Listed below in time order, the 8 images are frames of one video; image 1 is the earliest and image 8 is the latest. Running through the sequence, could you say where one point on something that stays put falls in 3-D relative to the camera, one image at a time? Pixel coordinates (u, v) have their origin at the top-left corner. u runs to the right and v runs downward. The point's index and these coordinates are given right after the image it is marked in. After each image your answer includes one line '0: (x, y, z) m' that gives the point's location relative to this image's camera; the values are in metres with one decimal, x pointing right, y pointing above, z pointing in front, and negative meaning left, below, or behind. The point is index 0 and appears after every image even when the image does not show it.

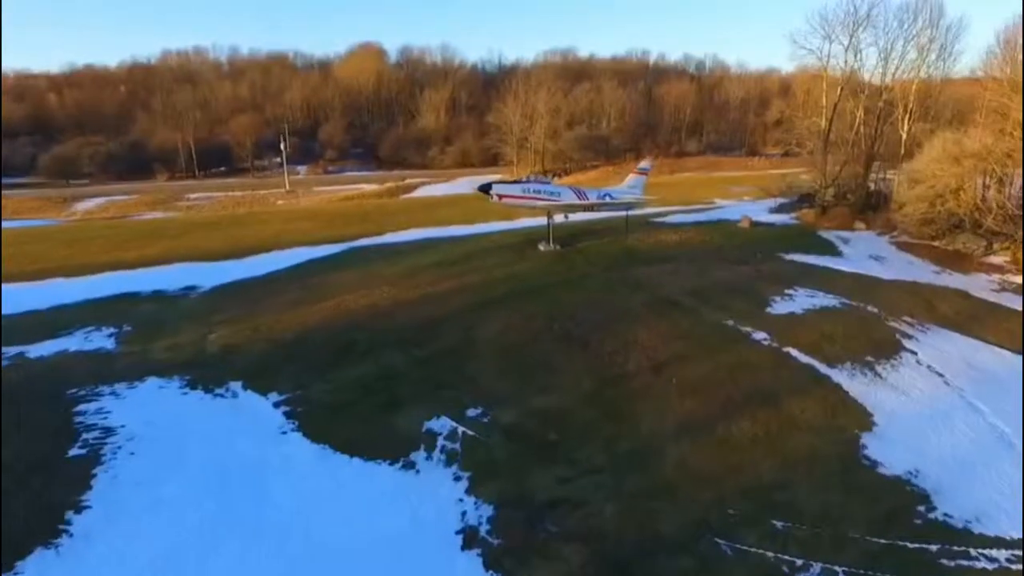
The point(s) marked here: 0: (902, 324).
0: (+11.4, -1.1, +17.8) m
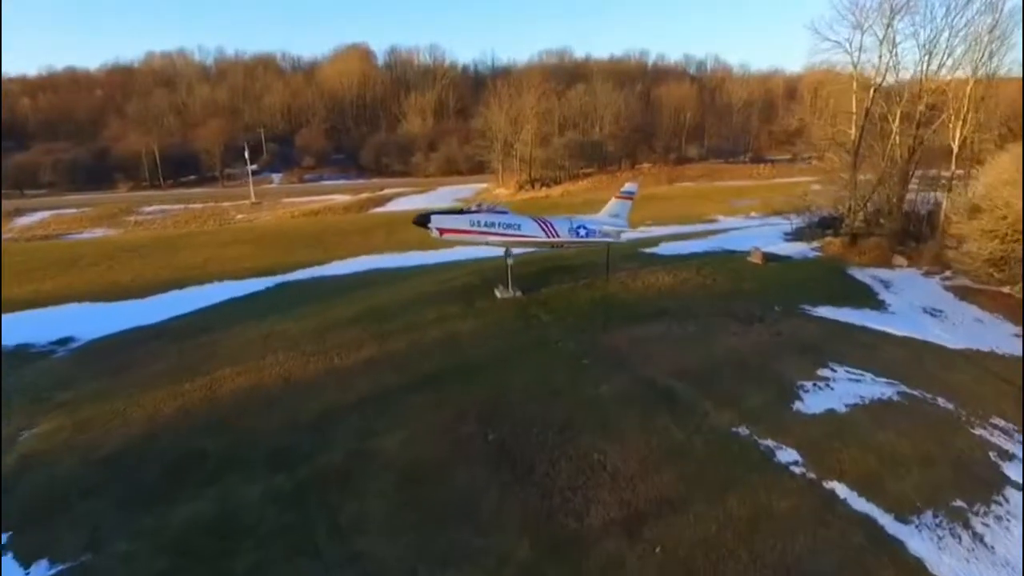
0: (+9.6, -2.9, +12.2) m
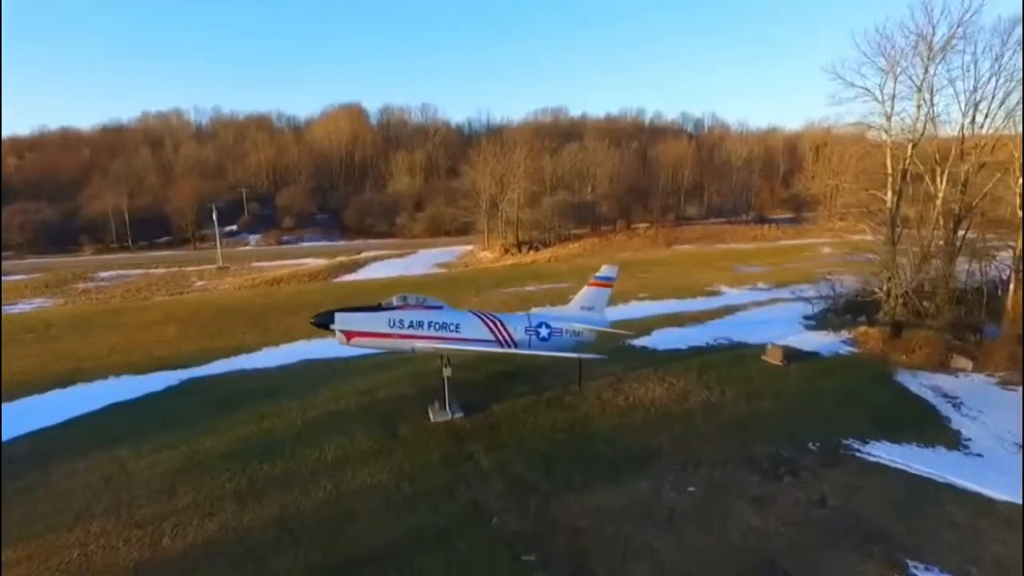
0: (+8.1, -5.1, +6.8) m
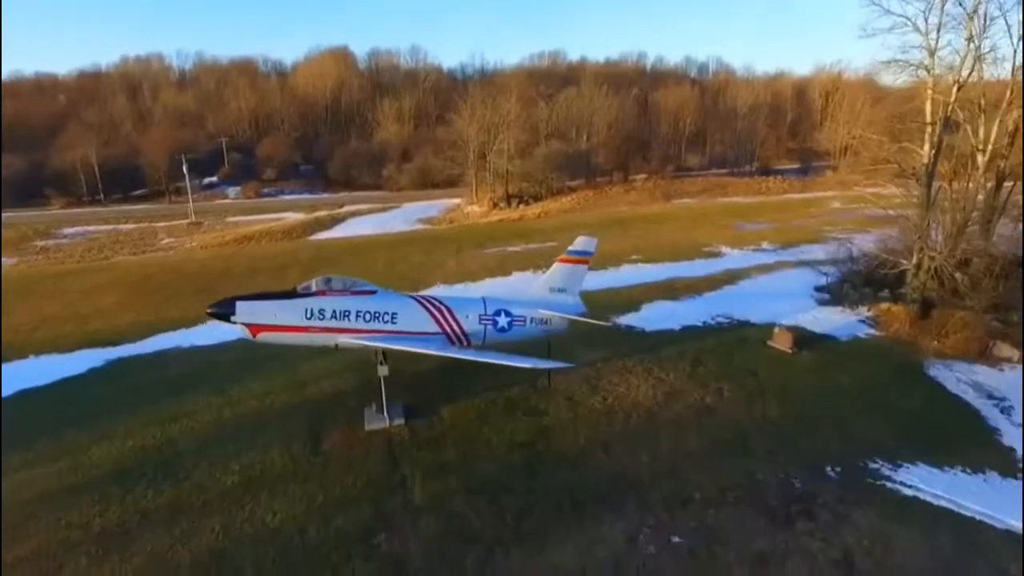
0: (+7.1, -5.3, +4.4) m
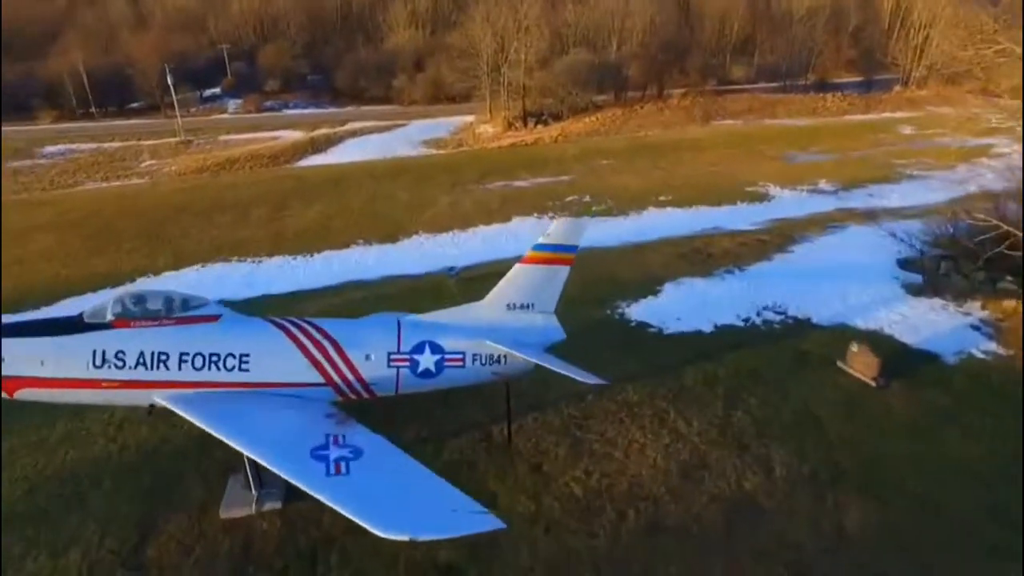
0: (+5.8, -6.7, +0.3) m
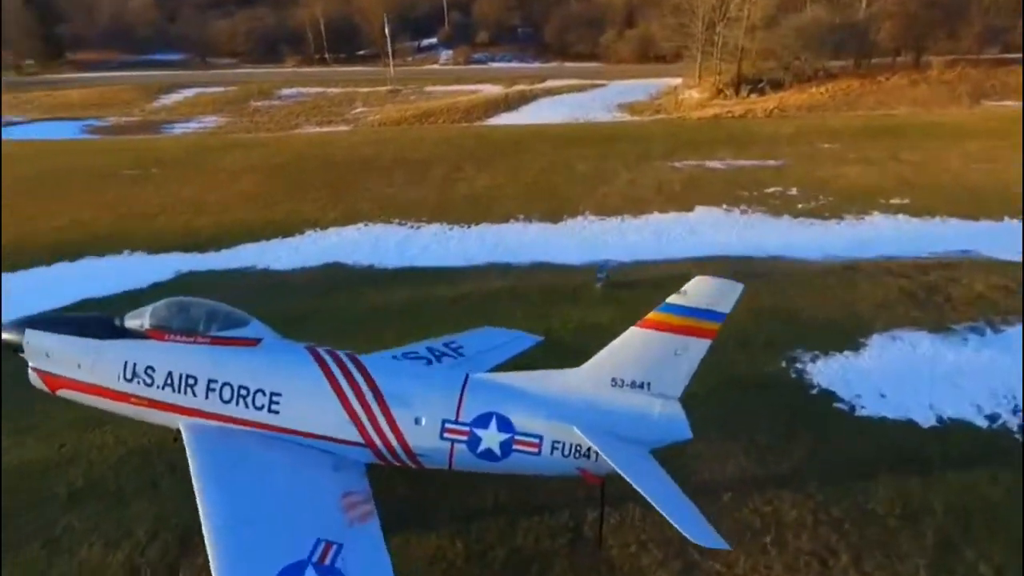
0: (+3.3, -8.5, -2.7) m
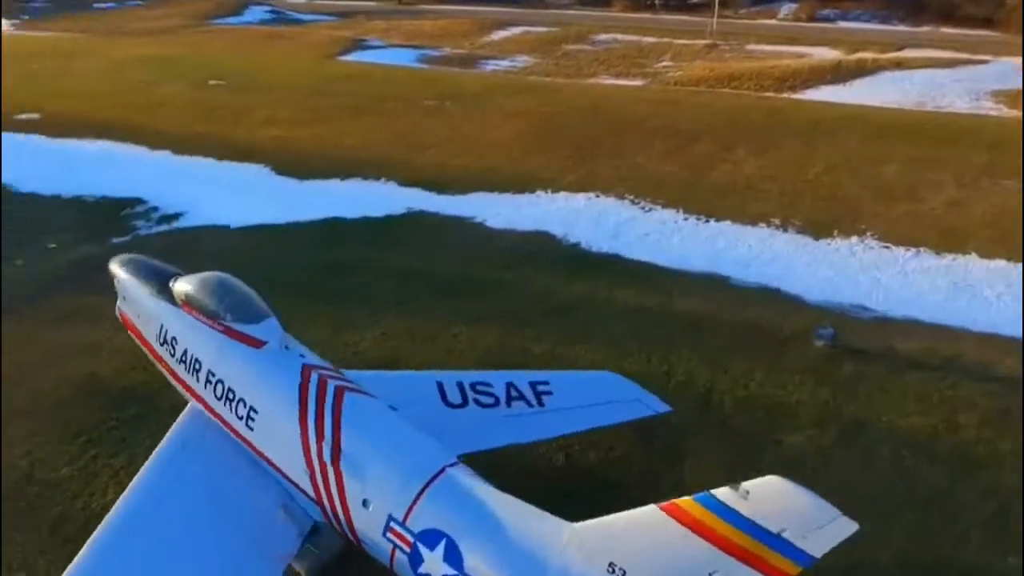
0: (-2.9, -9.9, -3.9) m
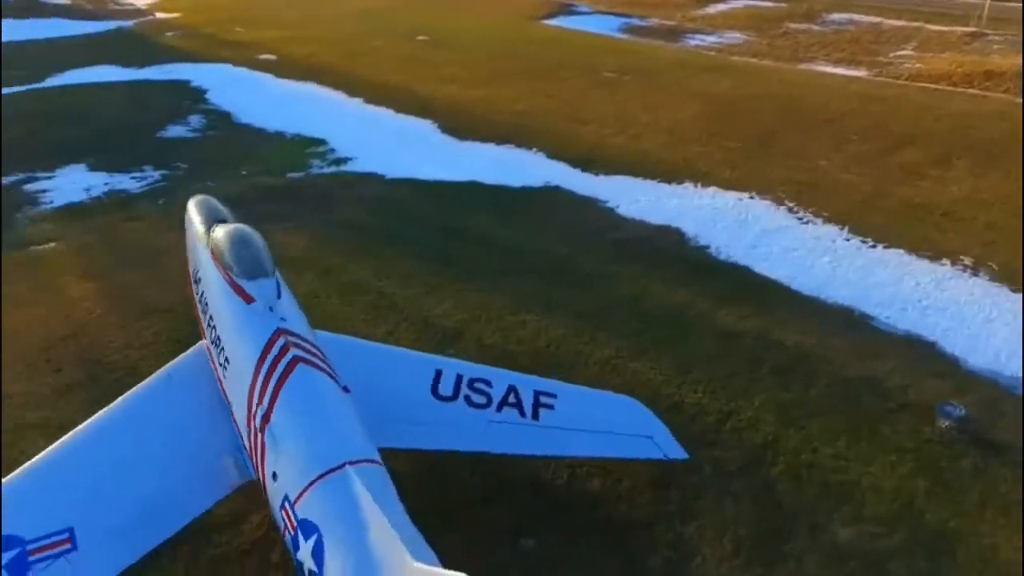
0: (-7.5, -9.4, -2.3) m
